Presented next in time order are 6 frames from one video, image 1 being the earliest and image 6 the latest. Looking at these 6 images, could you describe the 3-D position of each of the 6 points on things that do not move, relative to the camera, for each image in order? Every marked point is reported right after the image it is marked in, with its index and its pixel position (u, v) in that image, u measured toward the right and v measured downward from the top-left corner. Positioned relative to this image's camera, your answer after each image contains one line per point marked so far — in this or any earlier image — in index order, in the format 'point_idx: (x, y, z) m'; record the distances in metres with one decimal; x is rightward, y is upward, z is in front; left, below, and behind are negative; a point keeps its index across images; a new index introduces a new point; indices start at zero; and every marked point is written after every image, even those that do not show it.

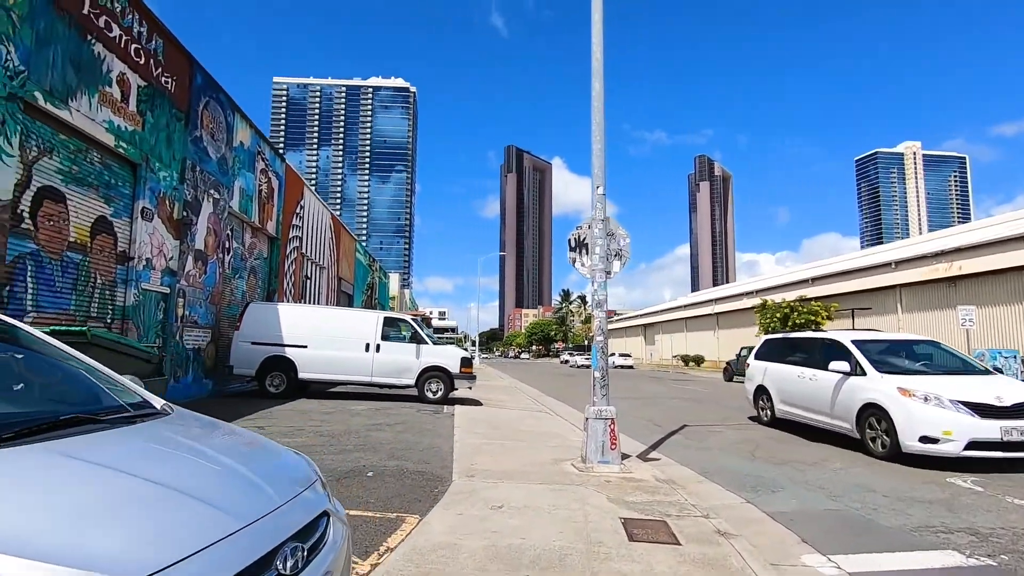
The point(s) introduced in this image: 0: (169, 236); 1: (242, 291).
0: (-7.4, +1.1, +11.7) m
1: (-8.1, -0.1, +16.2) m
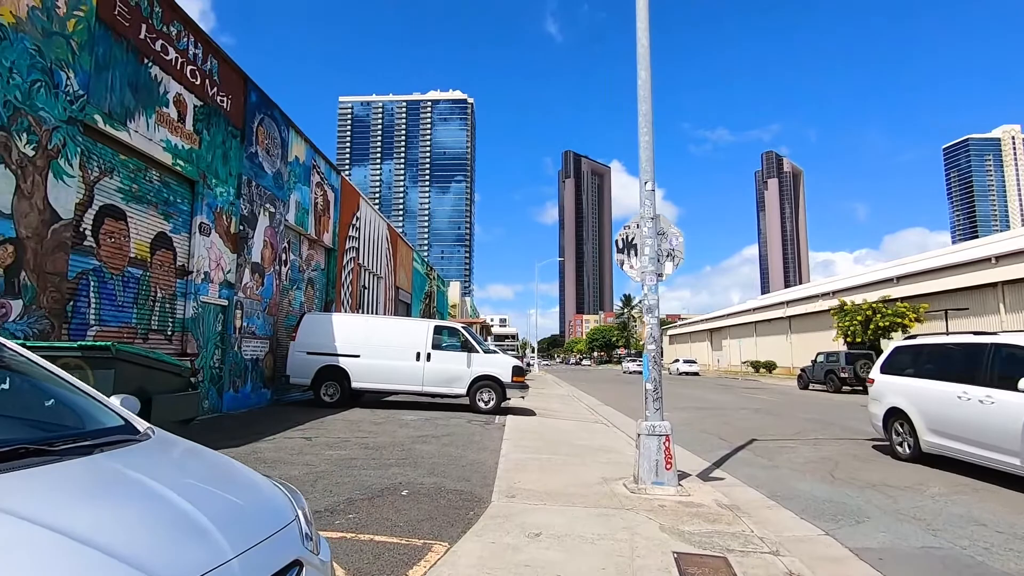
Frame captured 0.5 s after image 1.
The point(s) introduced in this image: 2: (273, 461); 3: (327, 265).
0: (-6.4, +0.9, +12.0) m
1: (-6.5, -0.4, +16.6) m
2: (-3.2, -2.3, +7.3) m
3: (-6.5, +0.8, +18.8) m
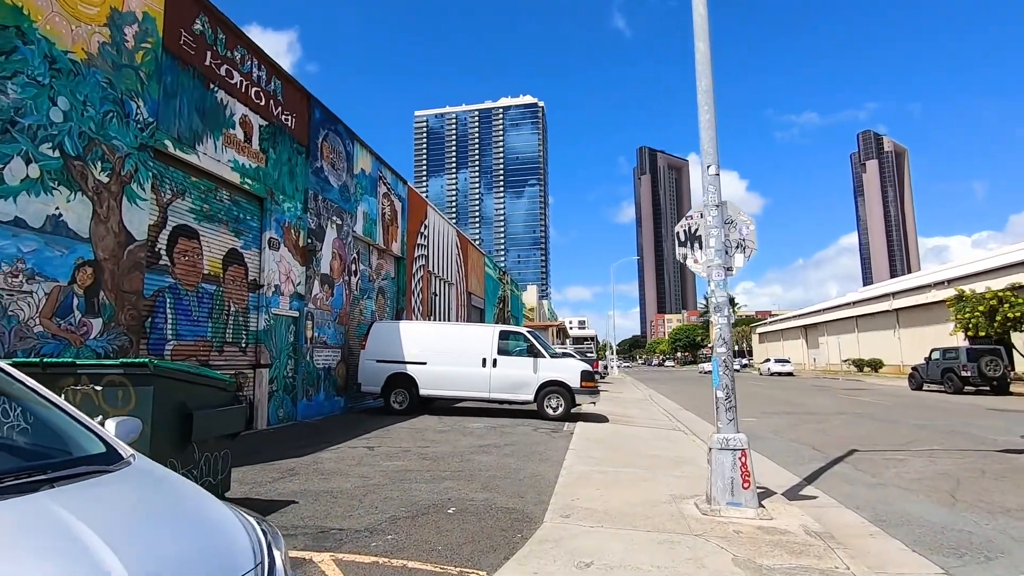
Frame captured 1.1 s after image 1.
0: (-5.0, +0.6, +12.4) m
1: (-4.4, -0.7, +16.9) m
2: (-2.4, -2.5, +7.2) m
3: (-4.1, +0.5, +19.1) m
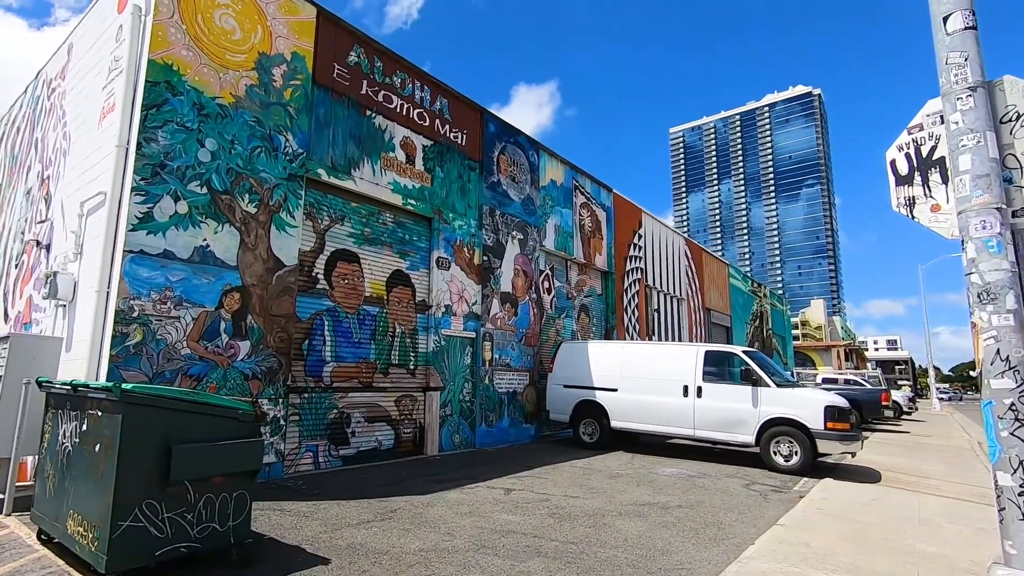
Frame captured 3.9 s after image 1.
0: (-0.9, +0.2, +12.0) m
1: (+1.7, -1.2, +15.6) m
2: (-1.0, -2.6, +6.0) m
3: (+3.0, -0.1, +17.5) m
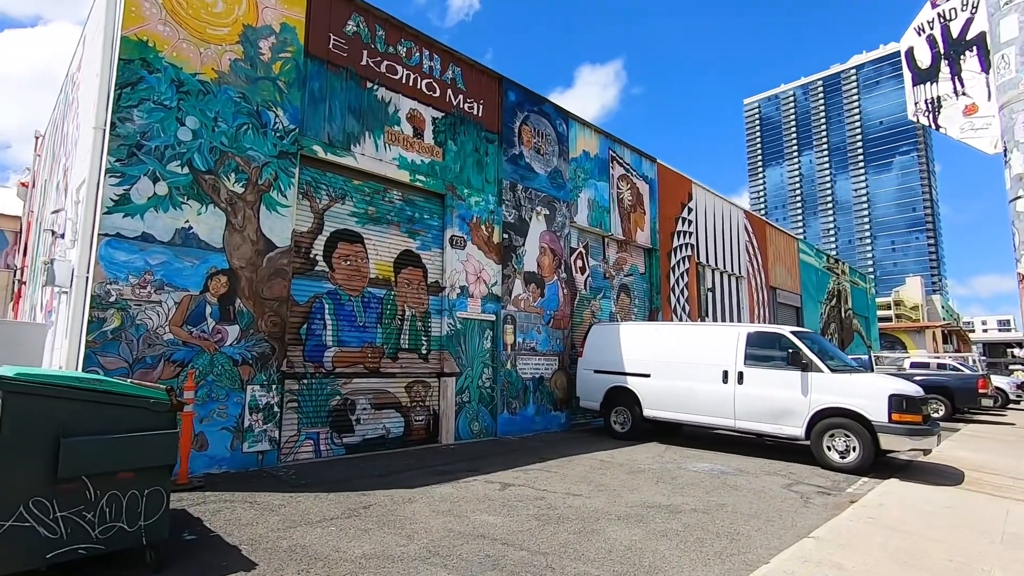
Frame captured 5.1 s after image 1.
0: (-0.5, +0.6, +11.3) m
1: (+2.6, -0.7, +14.6) m
2: (-1.2, -2.4, +5.5) m
3: (+4.1, +0.6, +16.3) m
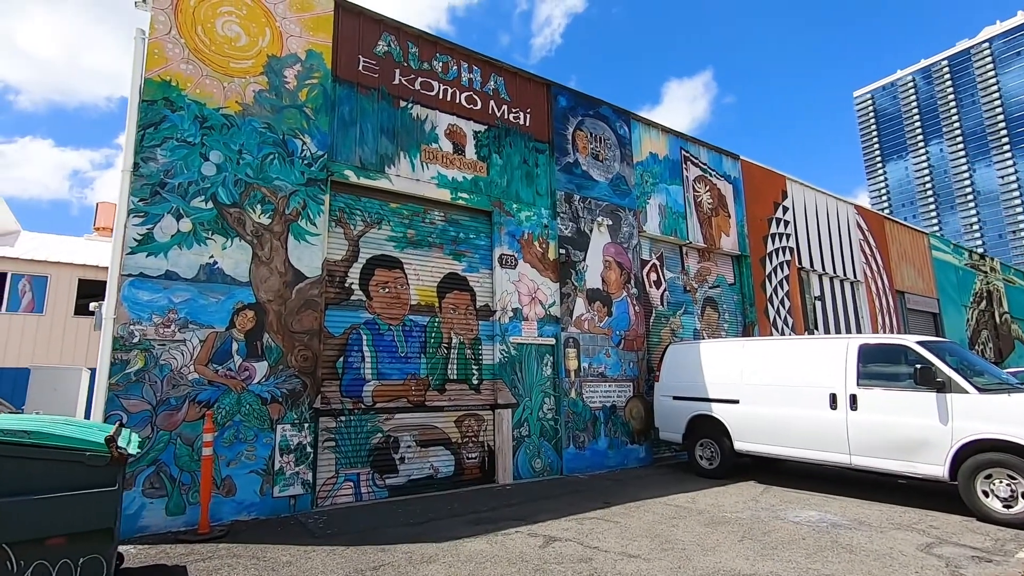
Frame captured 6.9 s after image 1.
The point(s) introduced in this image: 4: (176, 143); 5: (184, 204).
0: (+0.7, +0.2, +10.4) m
1: (+4.4, -1.0, +13.0) m
2: (-0.9, -2.6, +4.6) m
3: (+6.0, +0.3, +14.4) m
4: (-4.4, +1.9, +7.0) m
5: (-4.2, +1.1, +7.0) m
